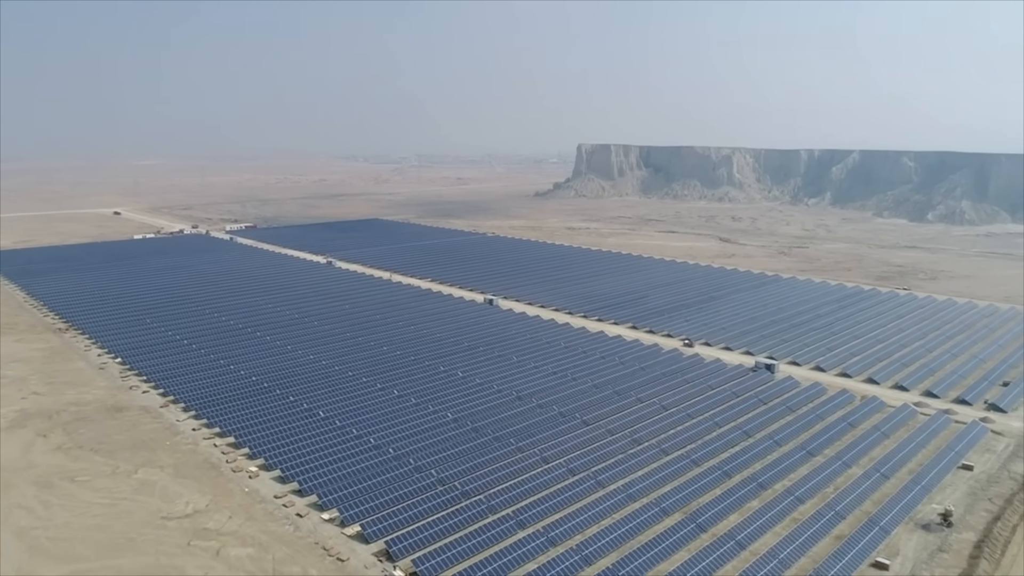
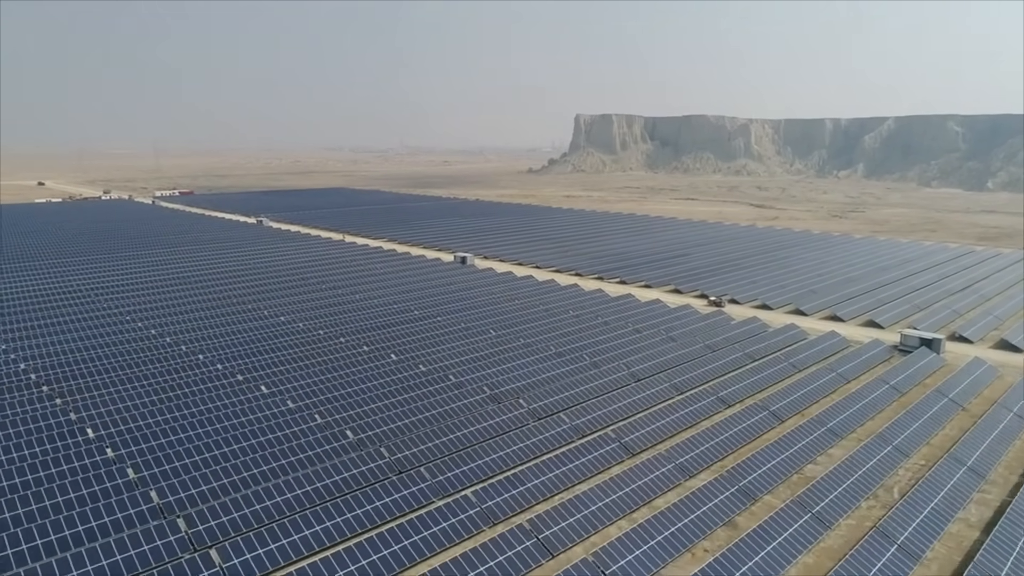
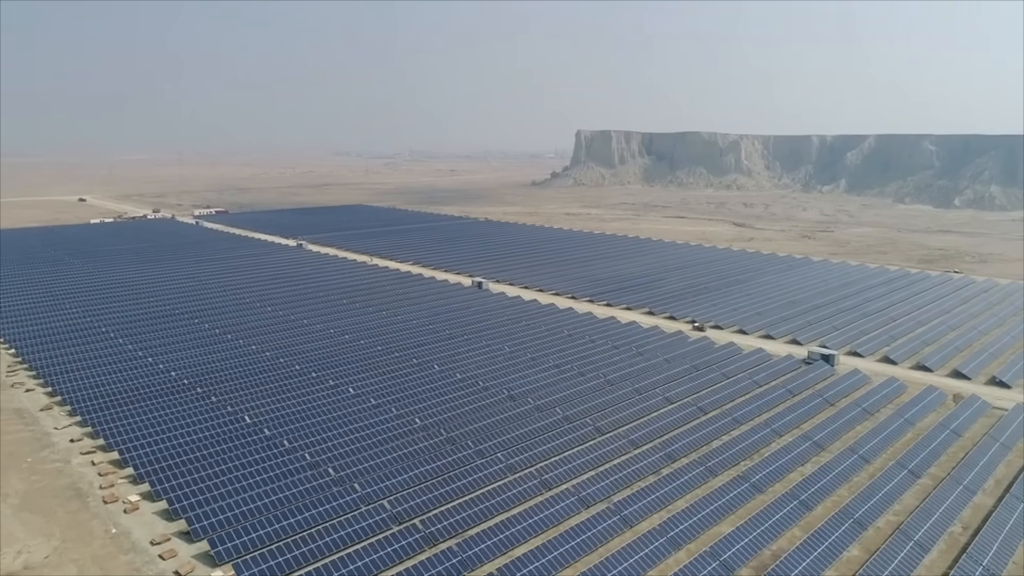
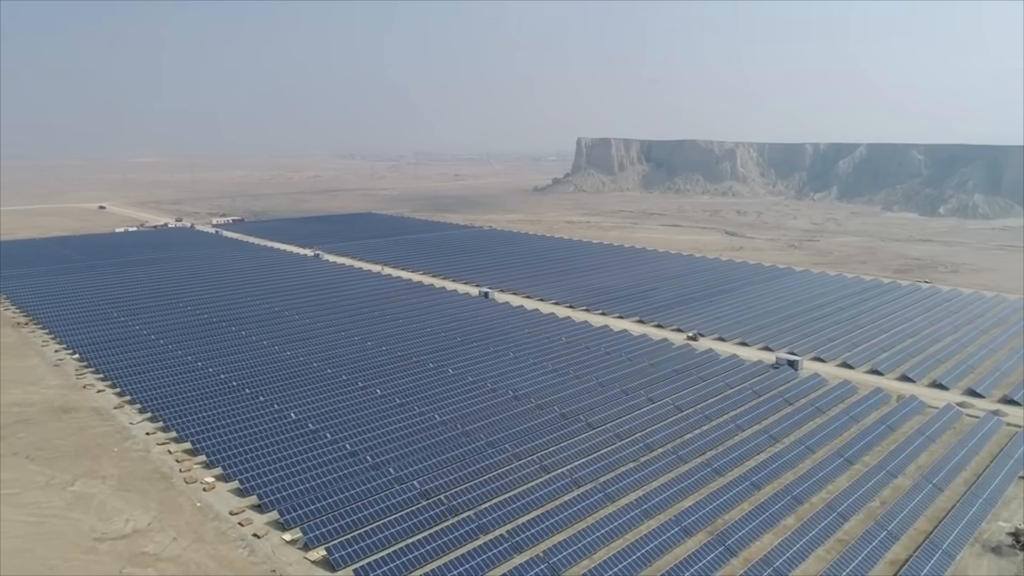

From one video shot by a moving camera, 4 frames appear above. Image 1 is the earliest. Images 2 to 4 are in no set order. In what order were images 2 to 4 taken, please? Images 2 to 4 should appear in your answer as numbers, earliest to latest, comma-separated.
4, 3, 2
